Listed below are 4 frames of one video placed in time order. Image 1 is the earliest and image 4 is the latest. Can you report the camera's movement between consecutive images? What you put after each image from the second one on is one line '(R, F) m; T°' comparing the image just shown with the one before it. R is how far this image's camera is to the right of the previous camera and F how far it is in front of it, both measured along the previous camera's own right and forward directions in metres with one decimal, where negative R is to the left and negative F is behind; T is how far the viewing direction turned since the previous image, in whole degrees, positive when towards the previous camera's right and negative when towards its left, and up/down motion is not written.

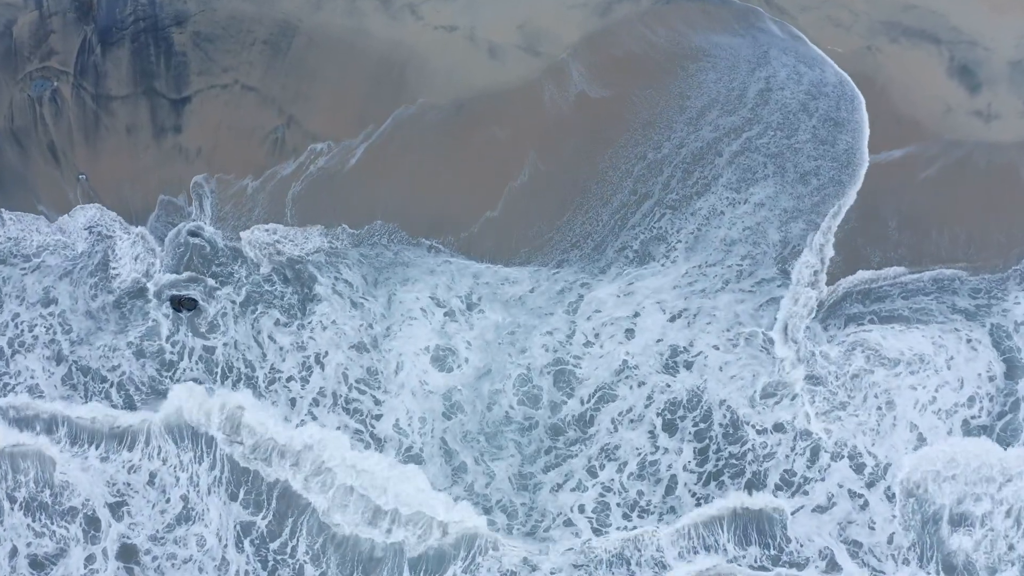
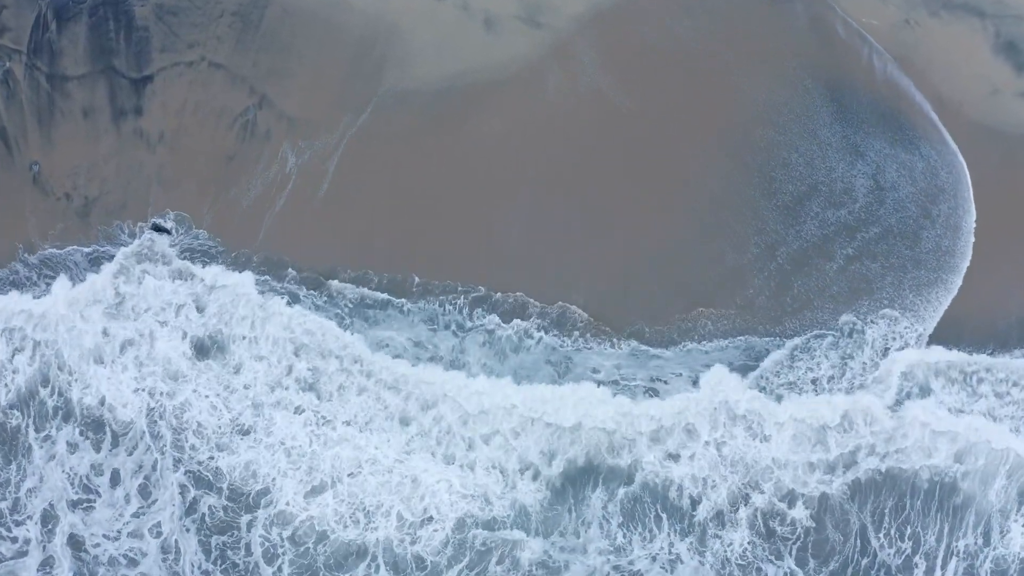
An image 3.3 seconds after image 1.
(-0.4, +1.8) m; +2°
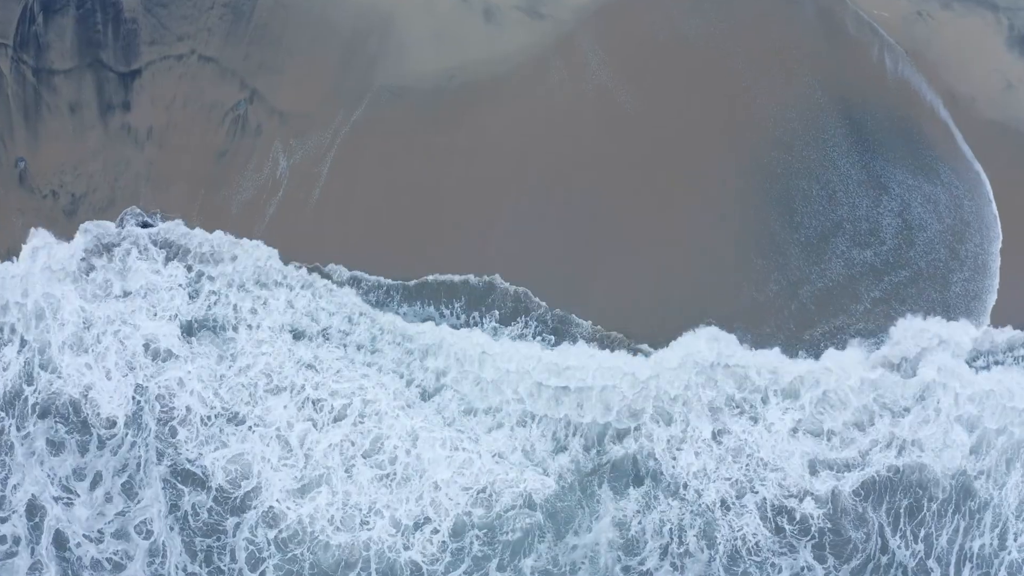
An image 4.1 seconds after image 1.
(-0.1, +0.5) m; +1°
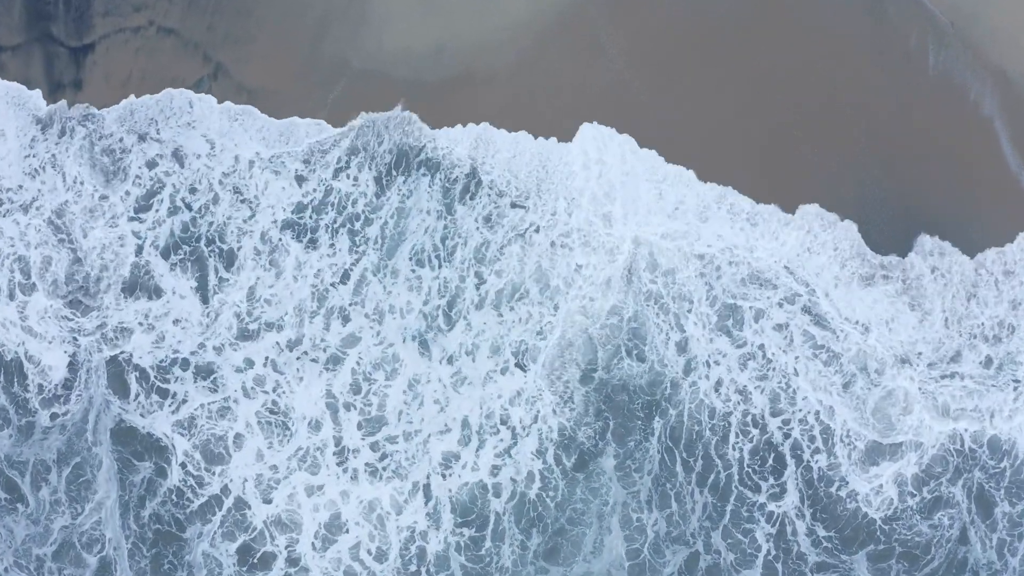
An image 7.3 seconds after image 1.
(-0.3, +1.7) m; +2°
